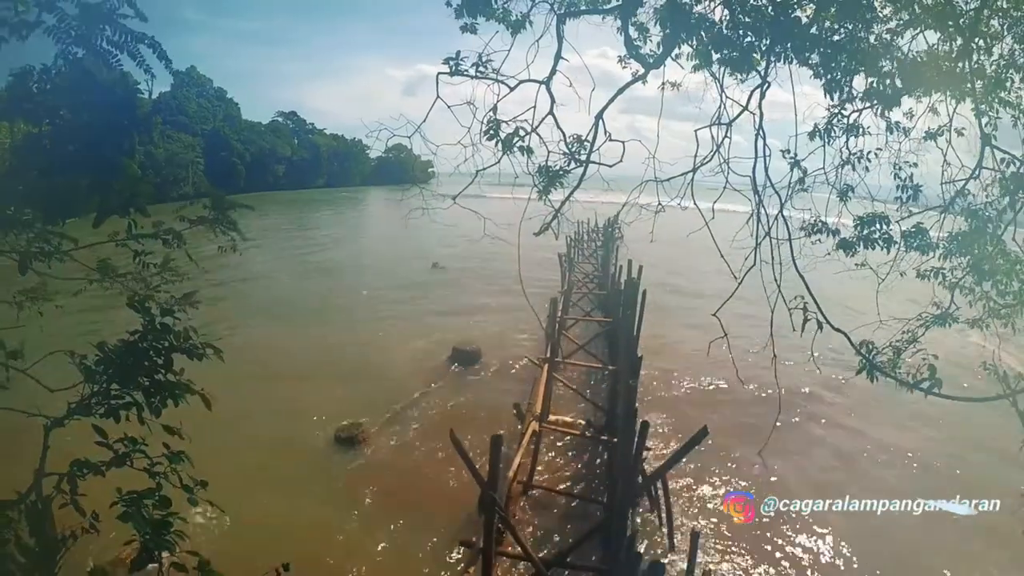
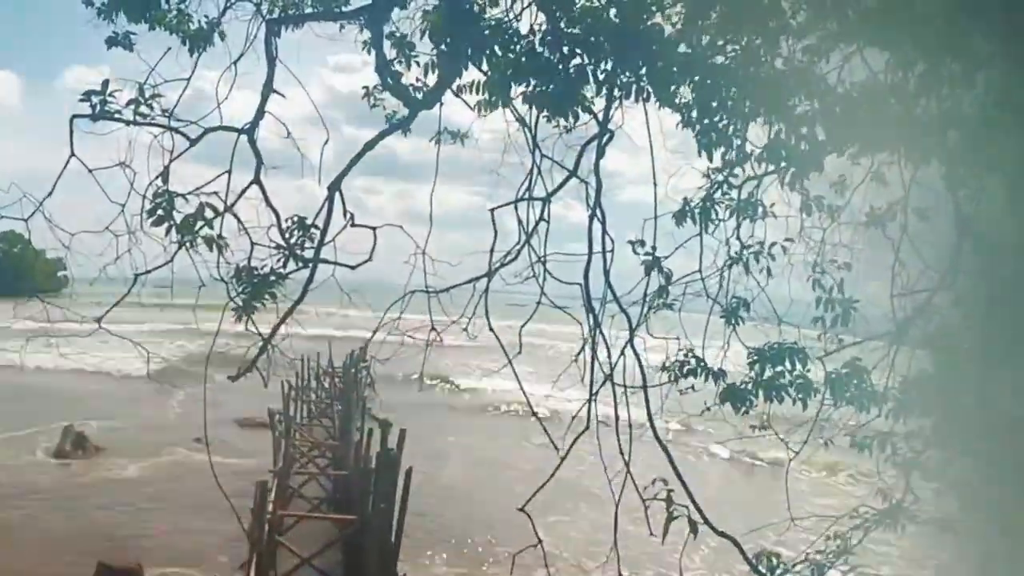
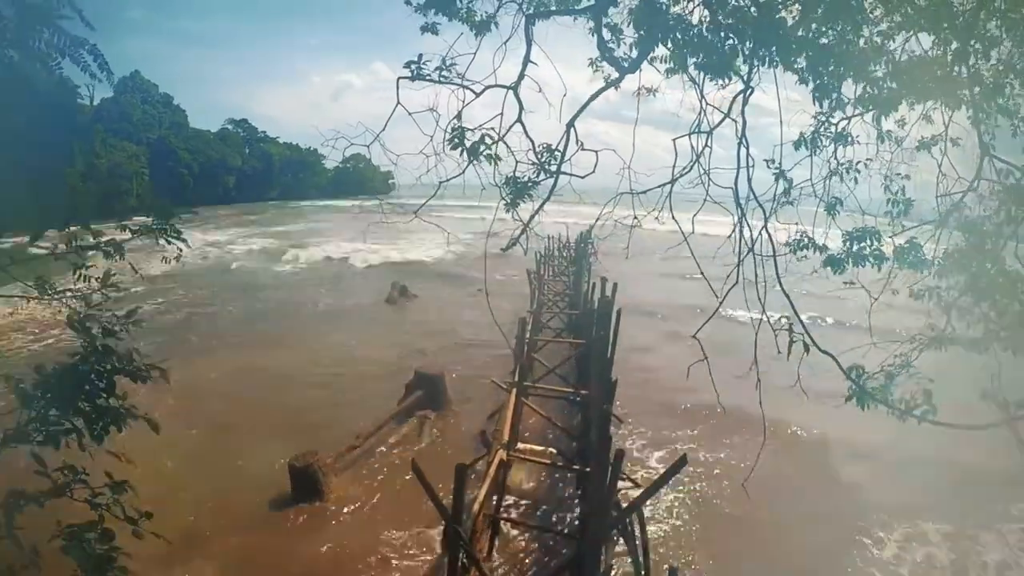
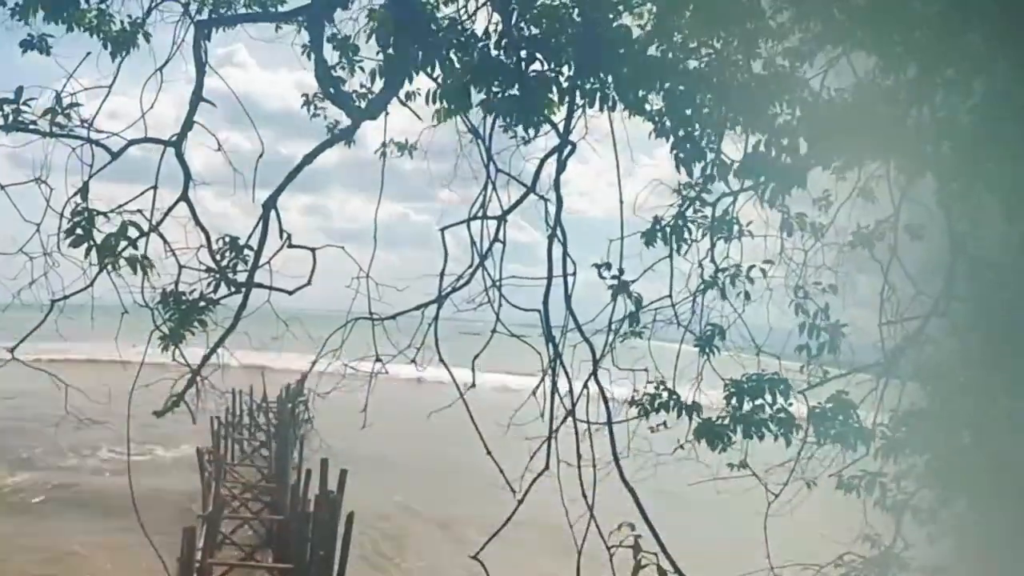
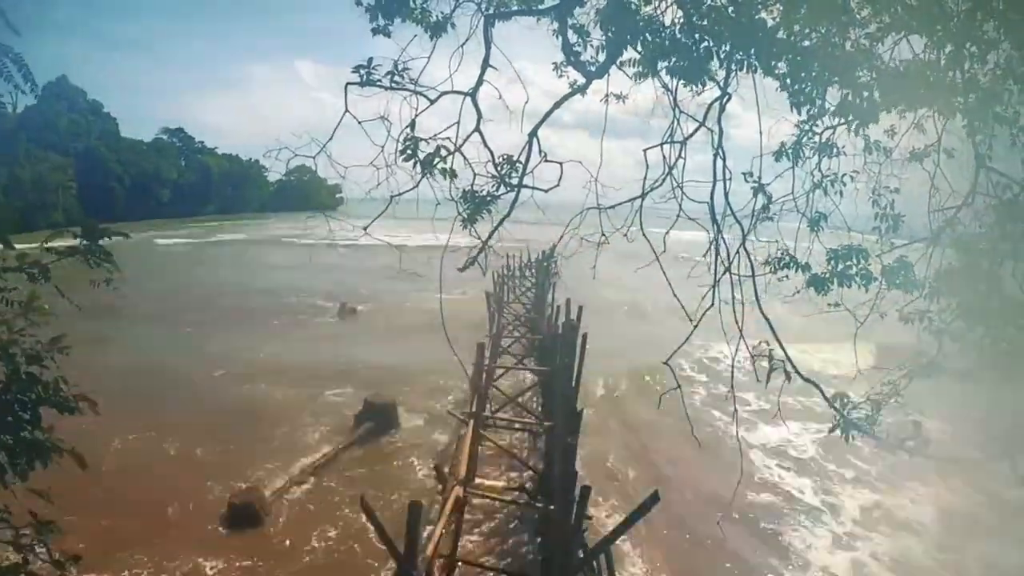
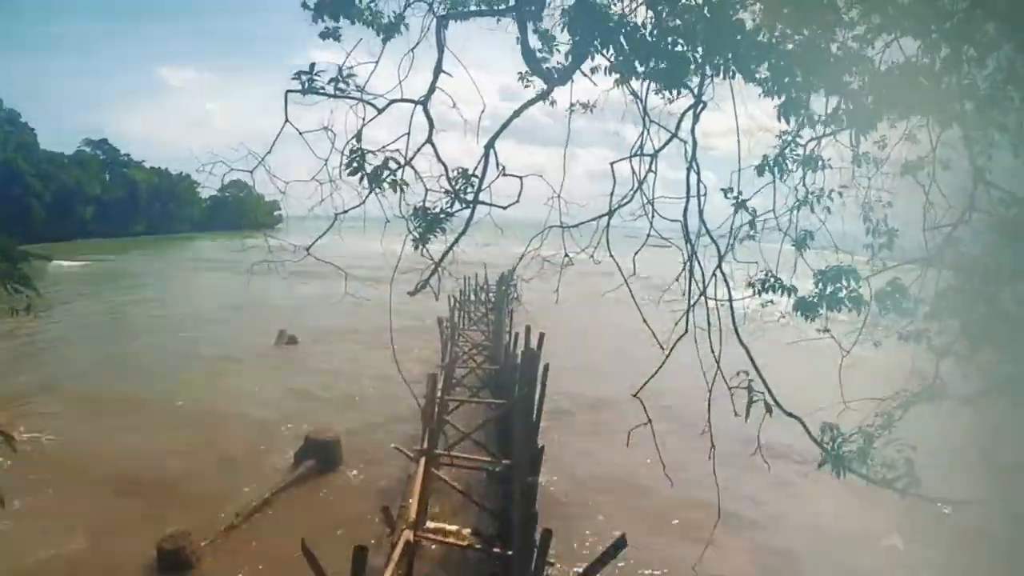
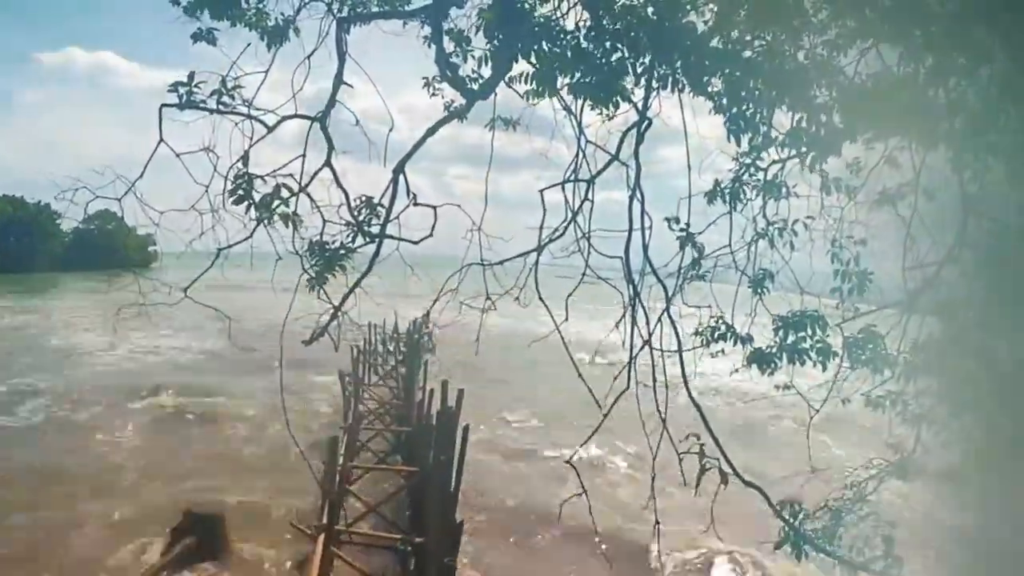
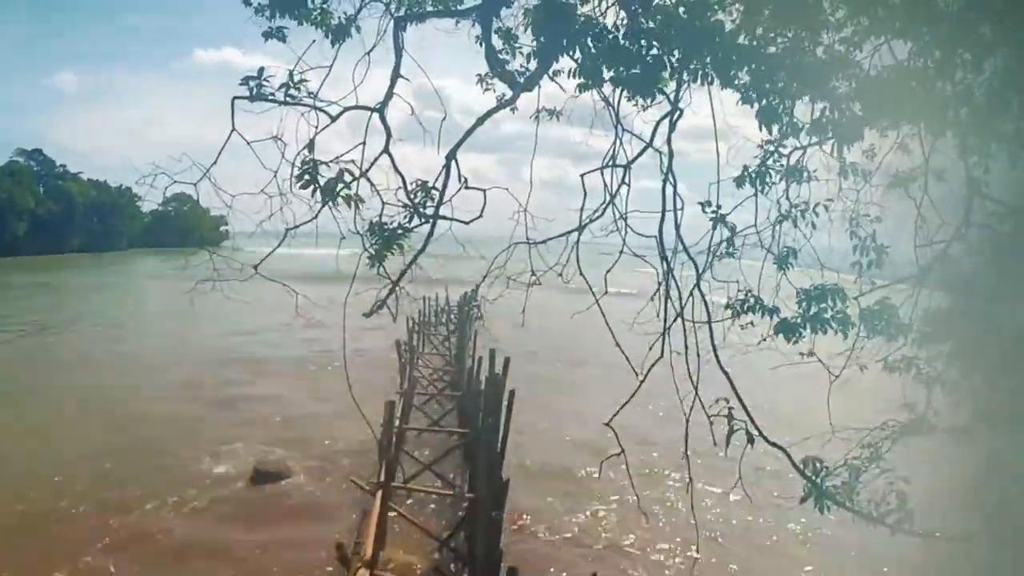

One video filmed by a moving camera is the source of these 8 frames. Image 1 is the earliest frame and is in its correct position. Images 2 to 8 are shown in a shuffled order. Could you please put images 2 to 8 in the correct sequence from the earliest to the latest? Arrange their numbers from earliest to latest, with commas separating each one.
3, 5, 6, 8, 7, 2, 4
